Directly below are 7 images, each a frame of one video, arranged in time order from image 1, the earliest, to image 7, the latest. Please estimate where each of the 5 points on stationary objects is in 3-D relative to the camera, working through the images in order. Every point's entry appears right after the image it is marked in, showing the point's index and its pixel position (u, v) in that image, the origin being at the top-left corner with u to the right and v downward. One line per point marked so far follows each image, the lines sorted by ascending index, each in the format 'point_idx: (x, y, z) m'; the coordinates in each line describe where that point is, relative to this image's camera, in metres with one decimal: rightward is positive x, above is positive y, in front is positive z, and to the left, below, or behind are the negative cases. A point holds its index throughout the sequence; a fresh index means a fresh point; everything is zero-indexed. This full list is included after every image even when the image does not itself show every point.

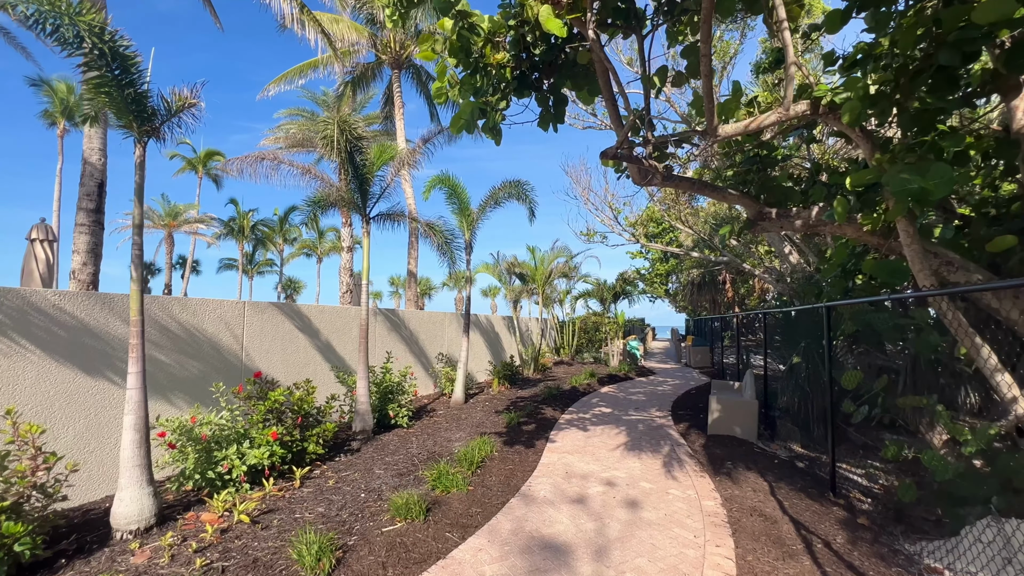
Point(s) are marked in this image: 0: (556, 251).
0: (+1.4, +1.2, +14.5) m
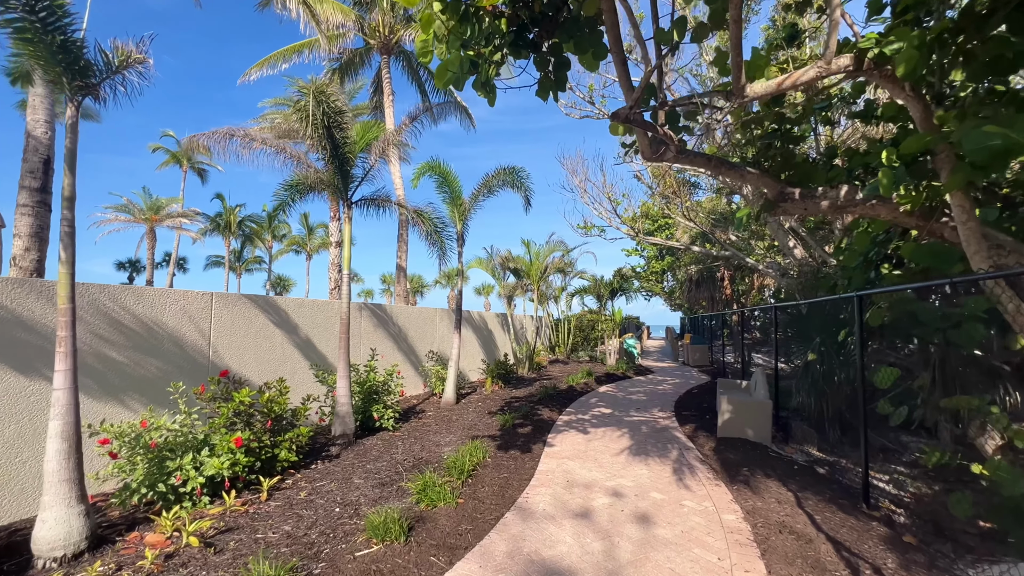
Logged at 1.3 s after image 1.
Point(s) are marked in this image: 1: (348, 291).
0: (+1.2, +1.3, +14.0) m
1: (-2.4, 0.0, +6.8) m
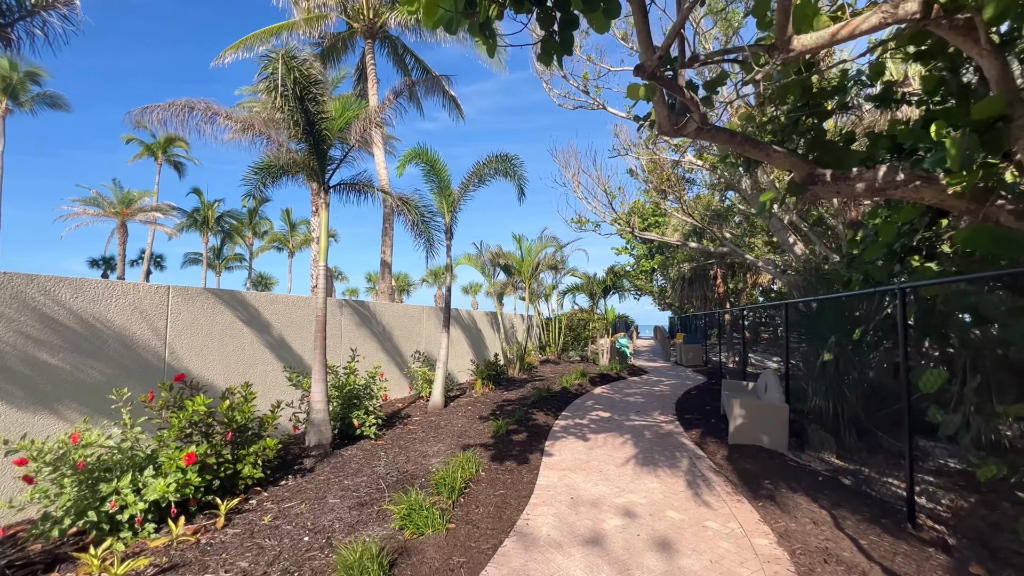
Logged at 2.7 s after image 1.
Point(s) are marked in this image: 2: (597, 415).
0: (+0.9, +1.4, +13.5) m
1: (-2.5, 0.0, +6.2) m
2: (+1.5, -2.2, +8.1) m
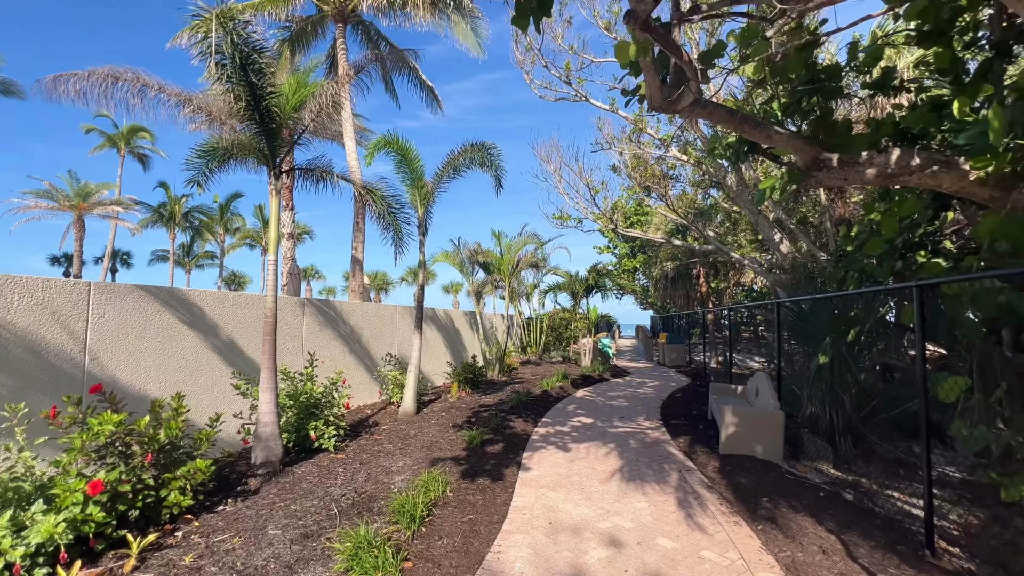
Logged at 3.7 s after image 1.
0: (+0.3, +1.4, +13.0) m
1: (-2.8, +0.1, +5.6) m
2: (+1.1, -2.2, +7.7) m
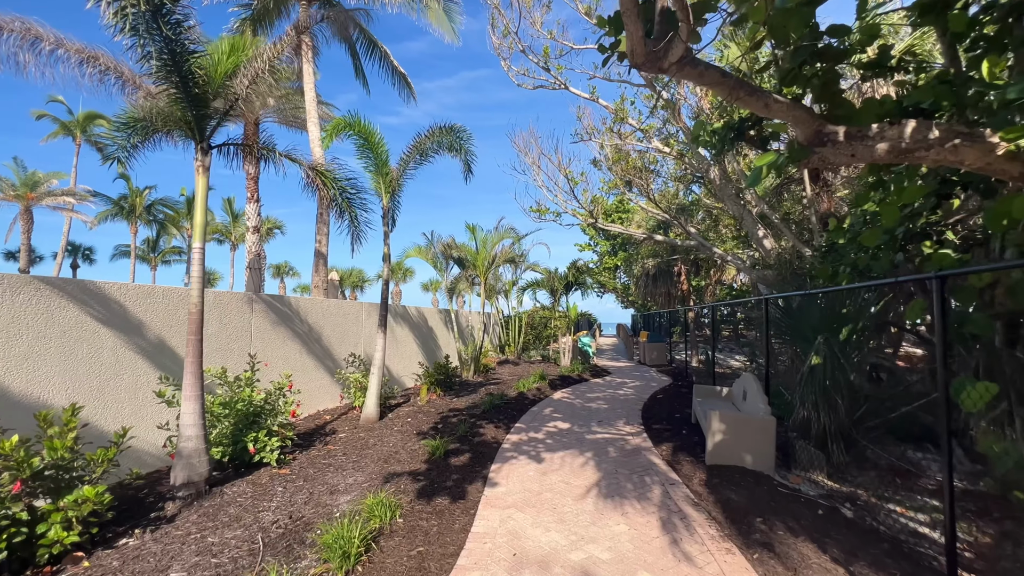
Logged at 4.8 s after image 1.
0: (-0.3, +1.5, +12.4) m
1: (-3.2, +0.1, +4.9) m
2: (+0.7, -2.1, +7.1) m
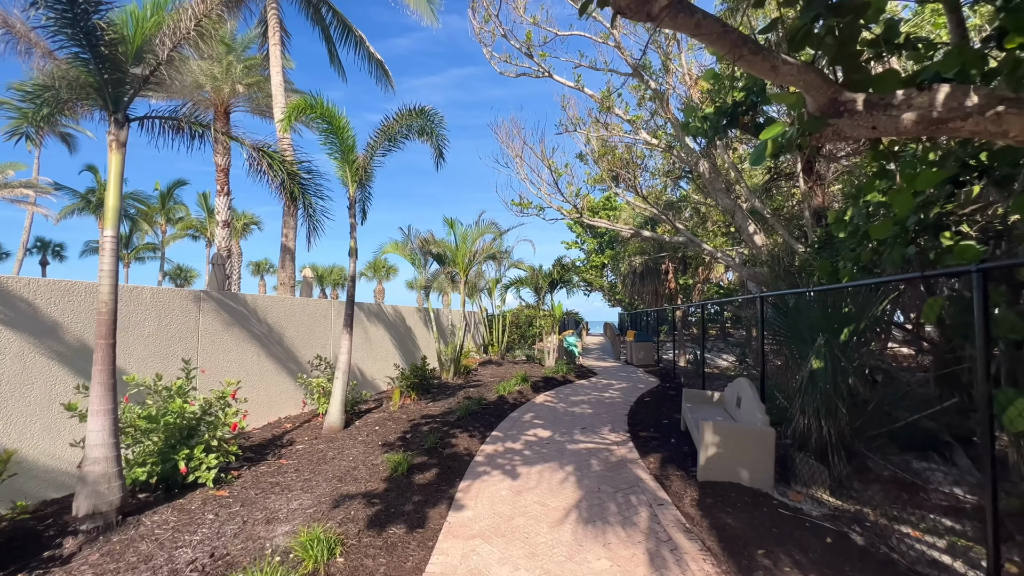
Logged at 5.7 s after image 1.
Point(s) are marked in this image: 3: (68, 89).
0: (-0.8, +1.6, +11.8) m
1: (-3.4, +0.2, +4.3) m
2: (+0.3, -2.1, +6.6) m
3: (-3.6, +1.6, +3.8) m
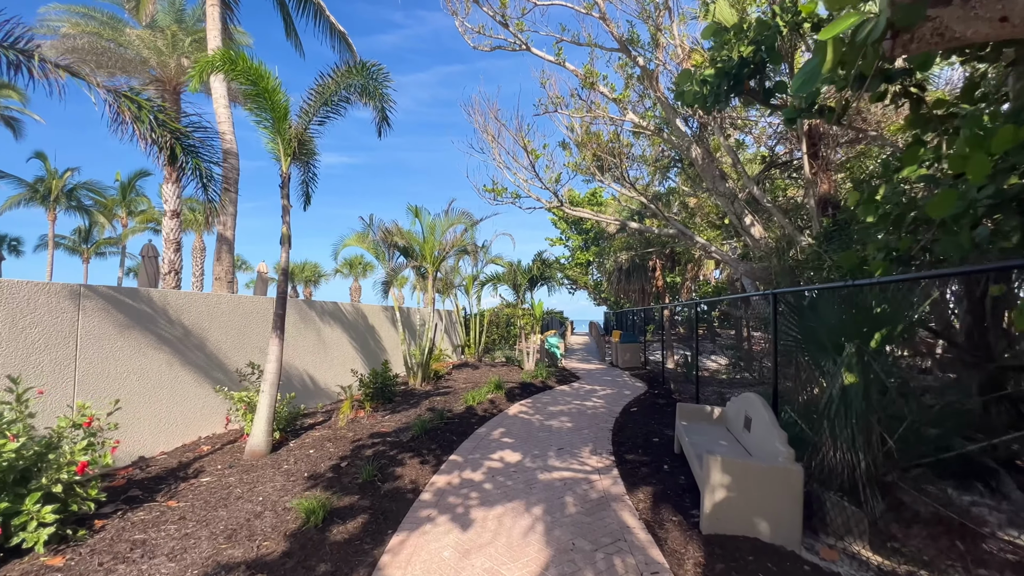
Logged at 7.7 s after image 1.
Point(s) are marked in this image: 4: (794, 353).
0: (-1.4, +1.7, +10.7) m
1: (-3.8, +0.2, +3.1) m
2: (-0.1, -2.0, +5.5) m
3: (-3.9, +1.7, +2.6) m
4: (+2.9, -0.6, +4.7) m
